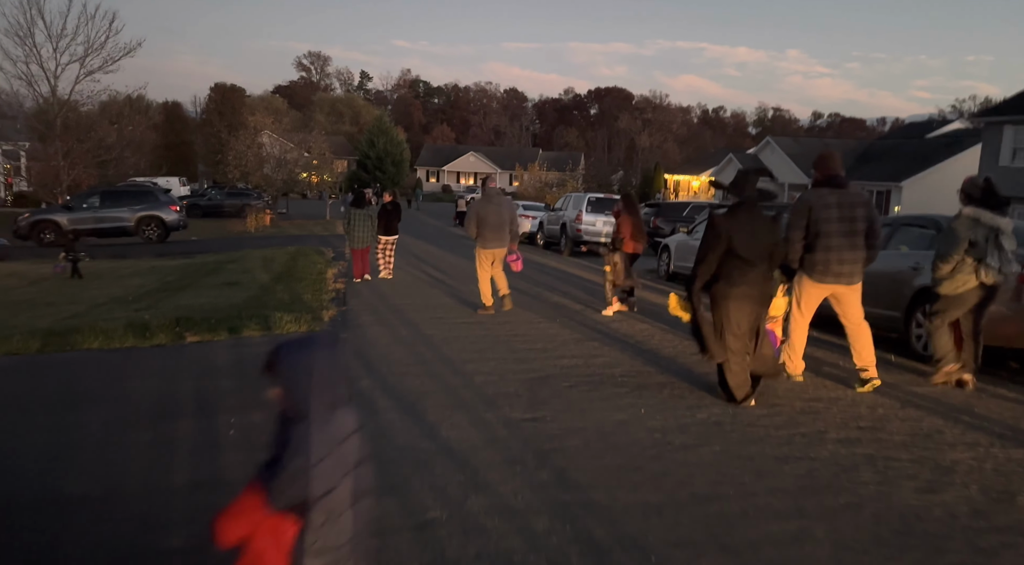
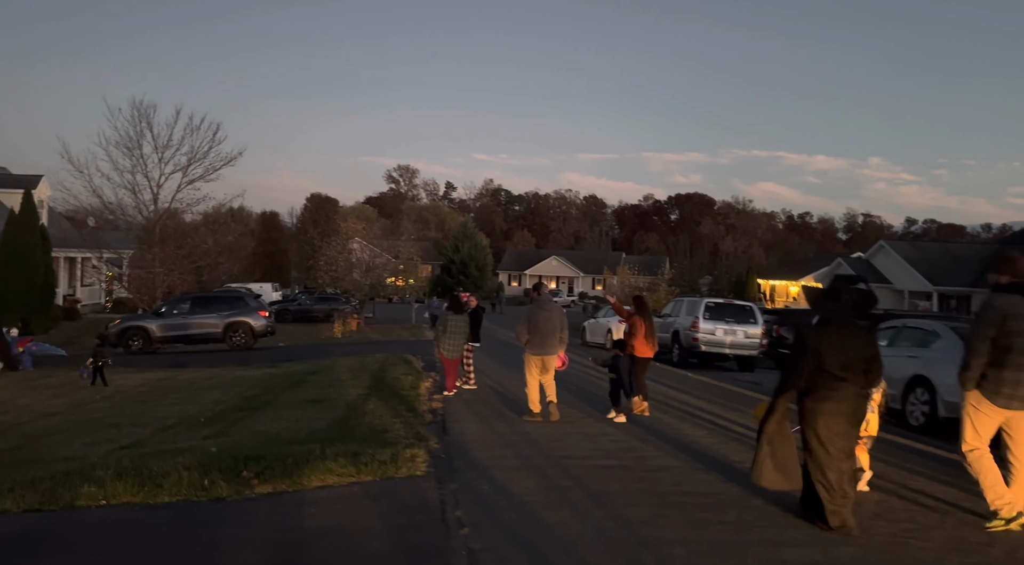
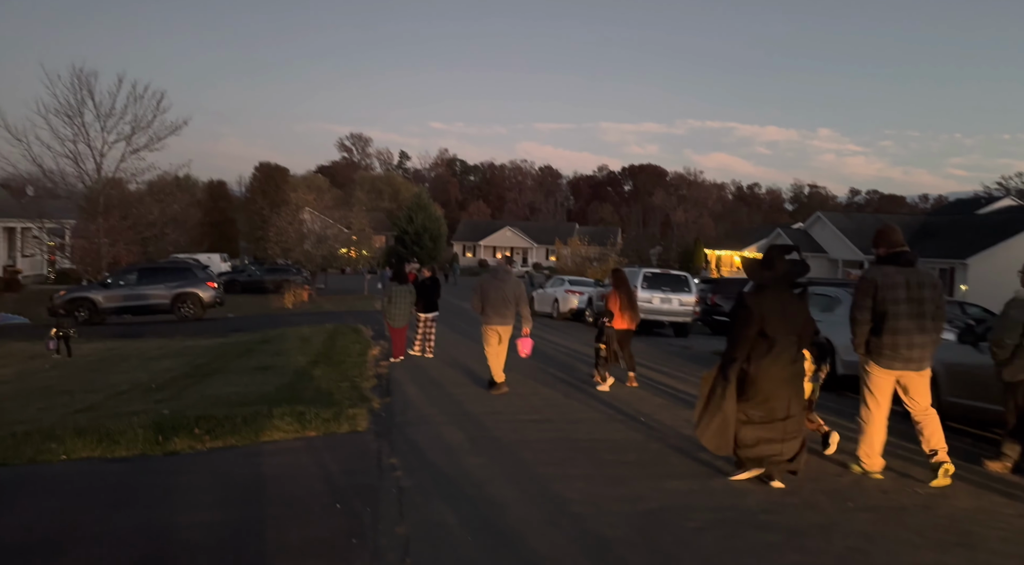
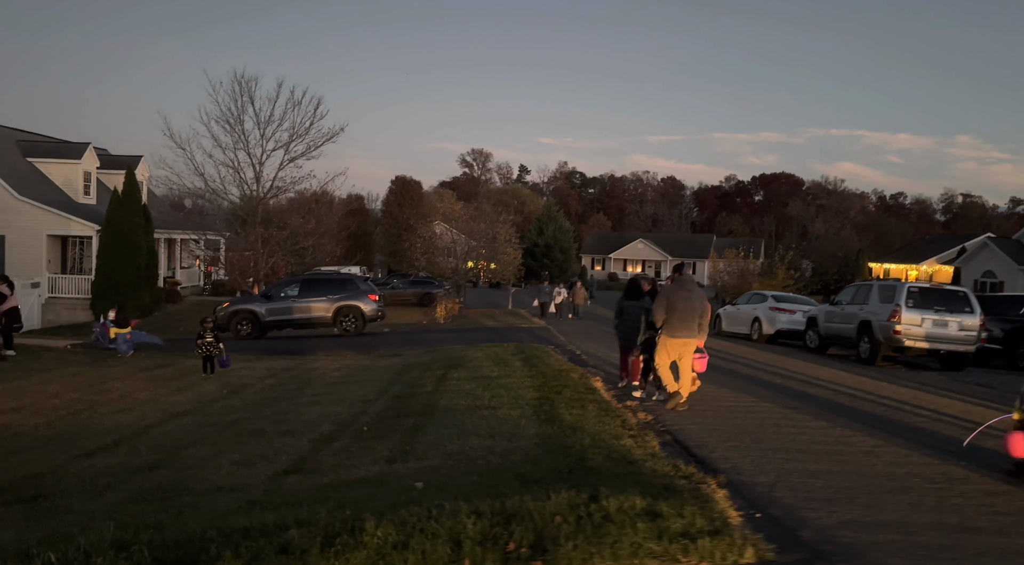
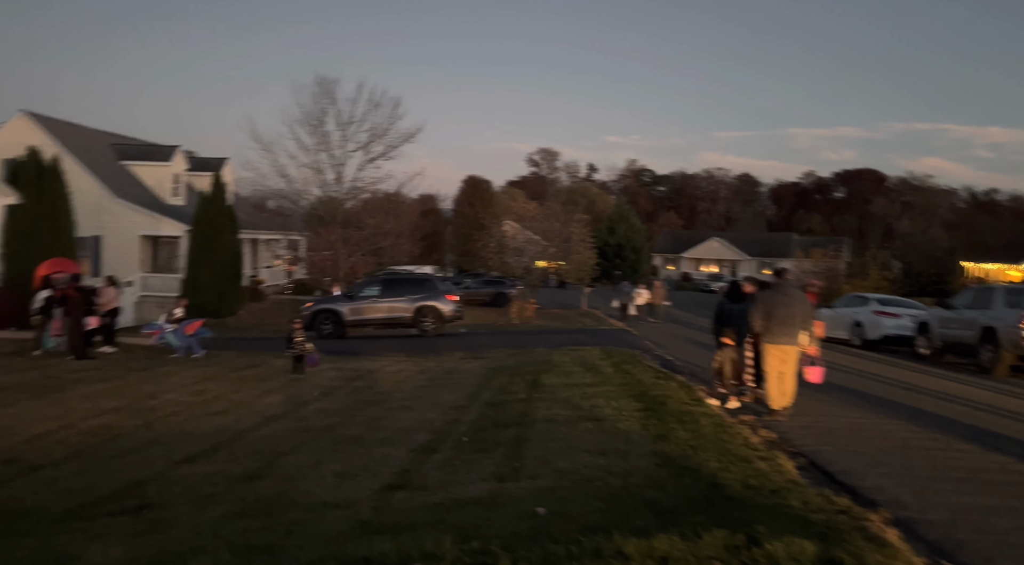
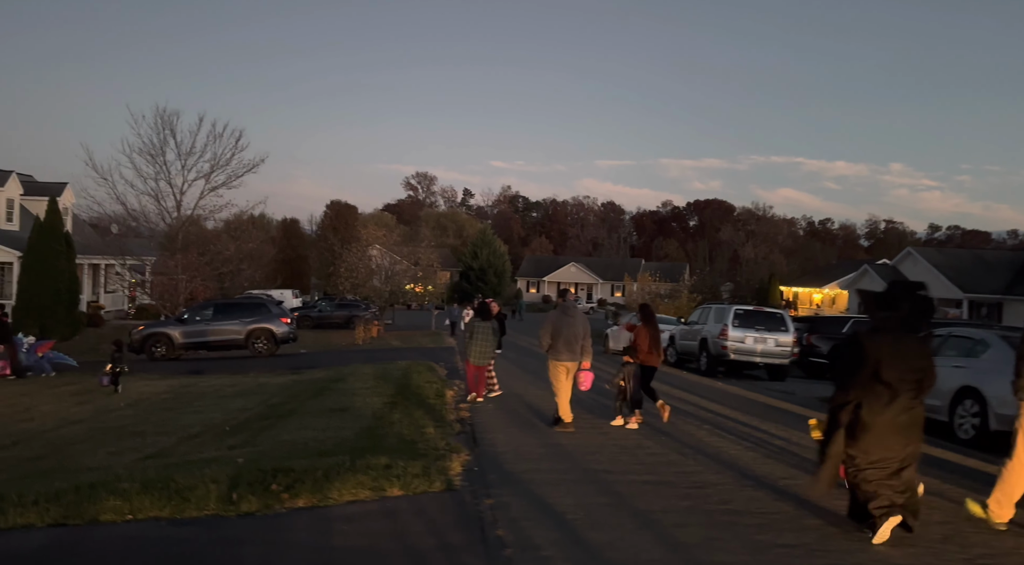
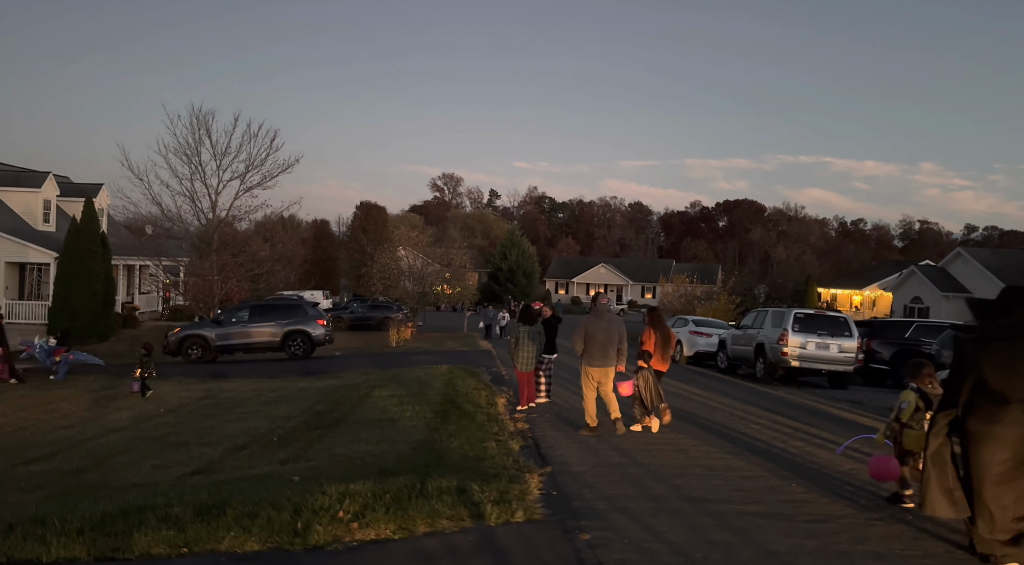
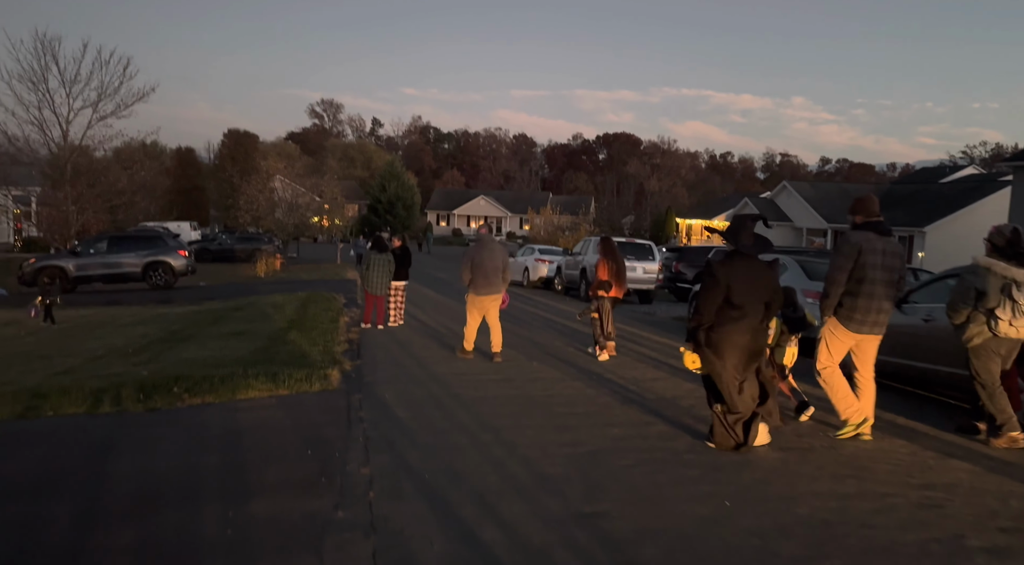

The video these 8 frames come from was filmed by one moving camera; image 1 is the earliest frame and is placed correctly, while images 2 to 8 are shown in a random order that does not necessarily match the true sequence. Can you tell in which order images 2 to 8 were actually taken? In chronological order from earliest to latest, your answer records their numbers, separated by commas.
8, 3, 2, 6, 7, 4, 5
